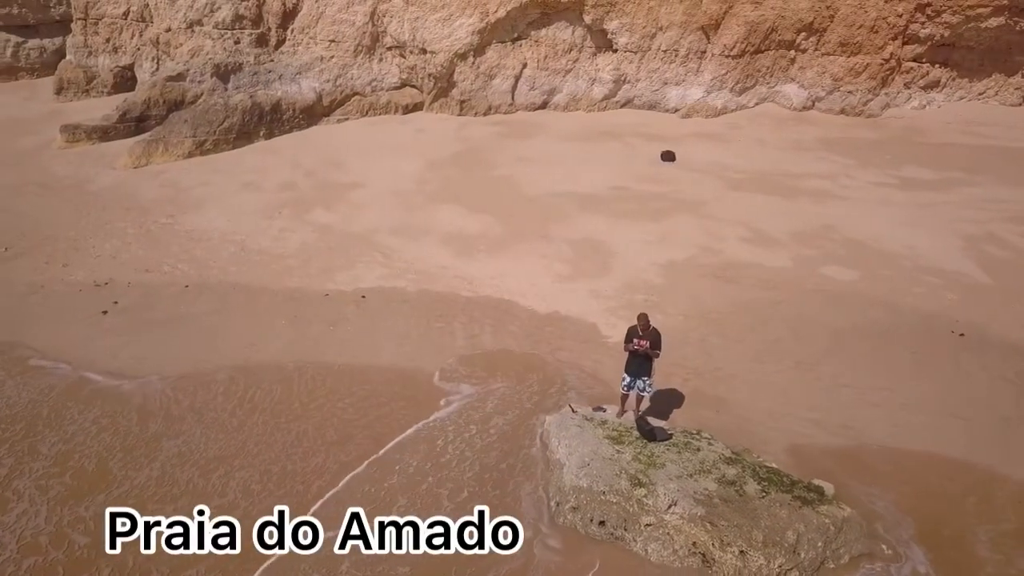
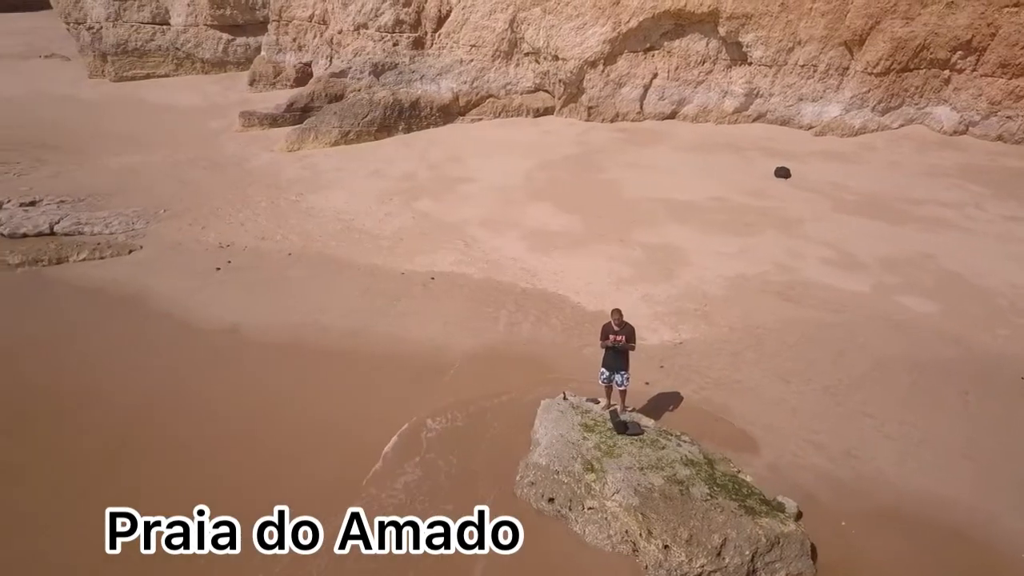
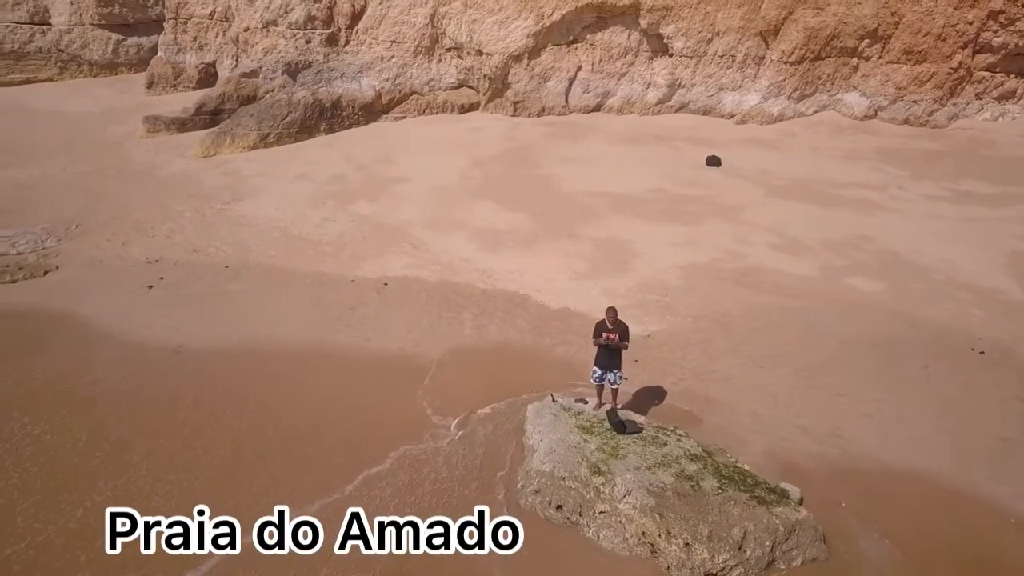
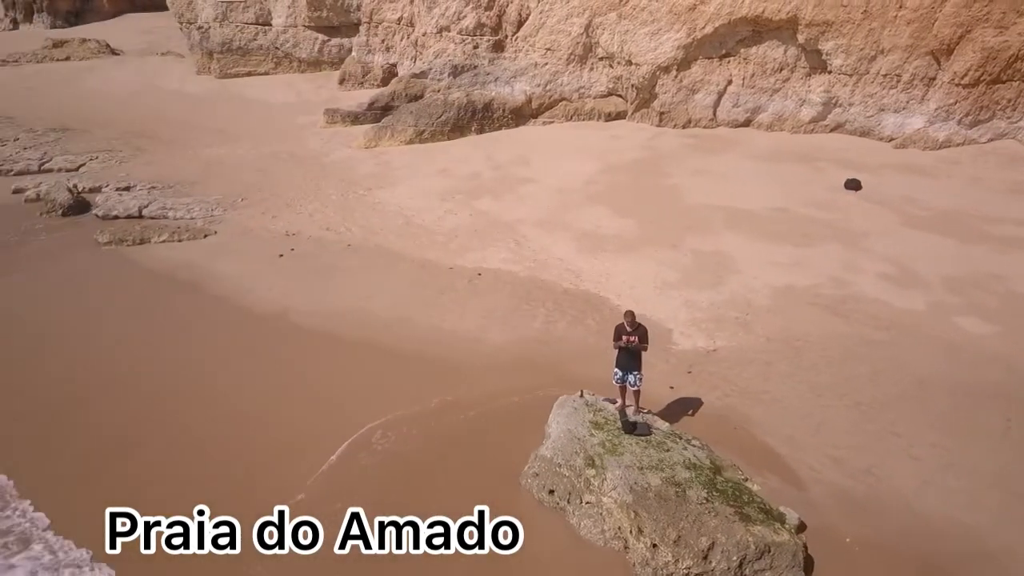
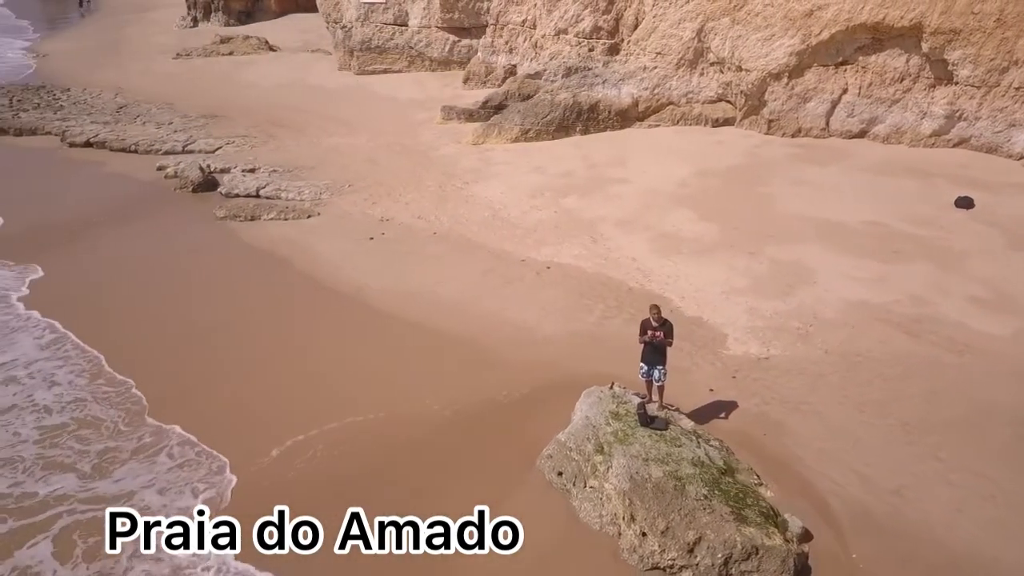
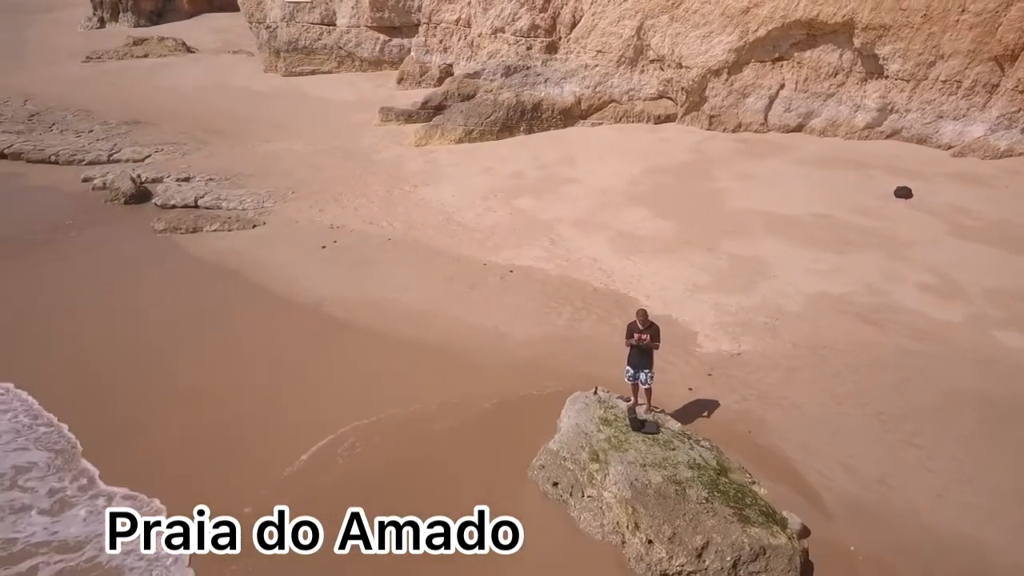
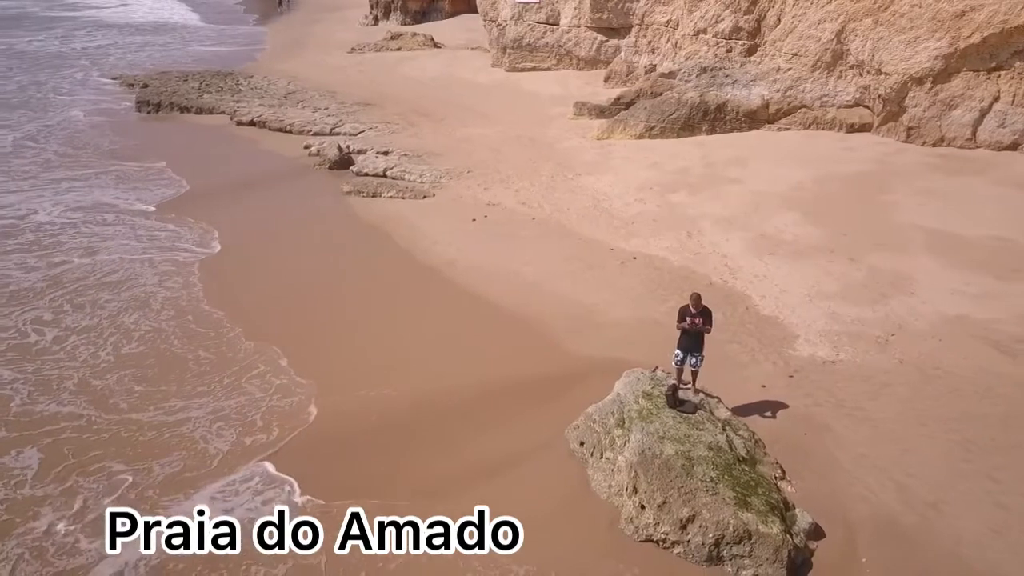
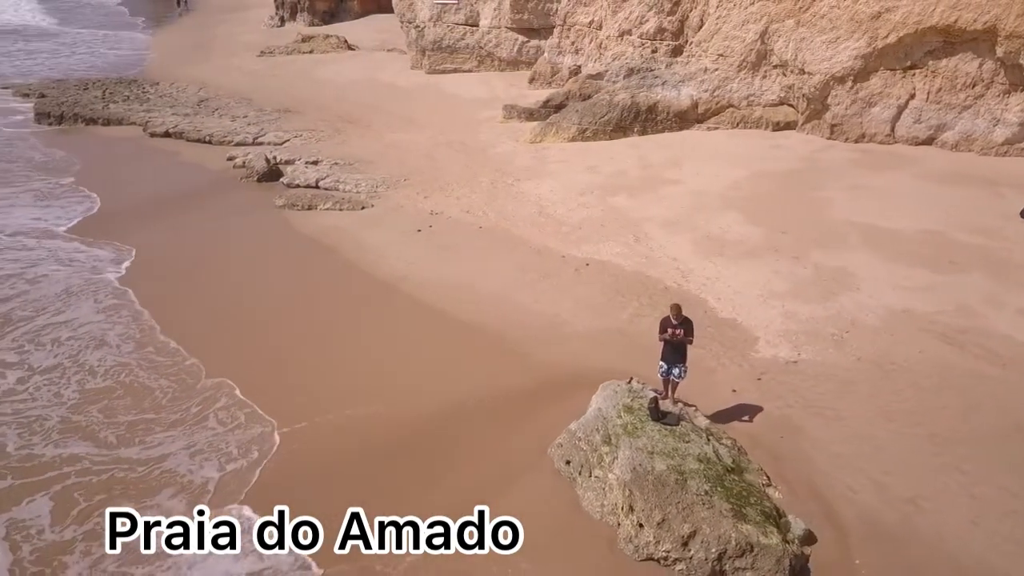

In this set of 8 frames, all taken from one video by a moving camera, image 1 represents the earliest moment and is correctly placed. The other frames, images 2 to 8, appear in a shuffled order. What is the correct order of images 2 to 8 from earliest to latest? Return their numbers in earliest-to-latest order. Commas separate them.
3, 2, 4, 6, 5, 8, 7
